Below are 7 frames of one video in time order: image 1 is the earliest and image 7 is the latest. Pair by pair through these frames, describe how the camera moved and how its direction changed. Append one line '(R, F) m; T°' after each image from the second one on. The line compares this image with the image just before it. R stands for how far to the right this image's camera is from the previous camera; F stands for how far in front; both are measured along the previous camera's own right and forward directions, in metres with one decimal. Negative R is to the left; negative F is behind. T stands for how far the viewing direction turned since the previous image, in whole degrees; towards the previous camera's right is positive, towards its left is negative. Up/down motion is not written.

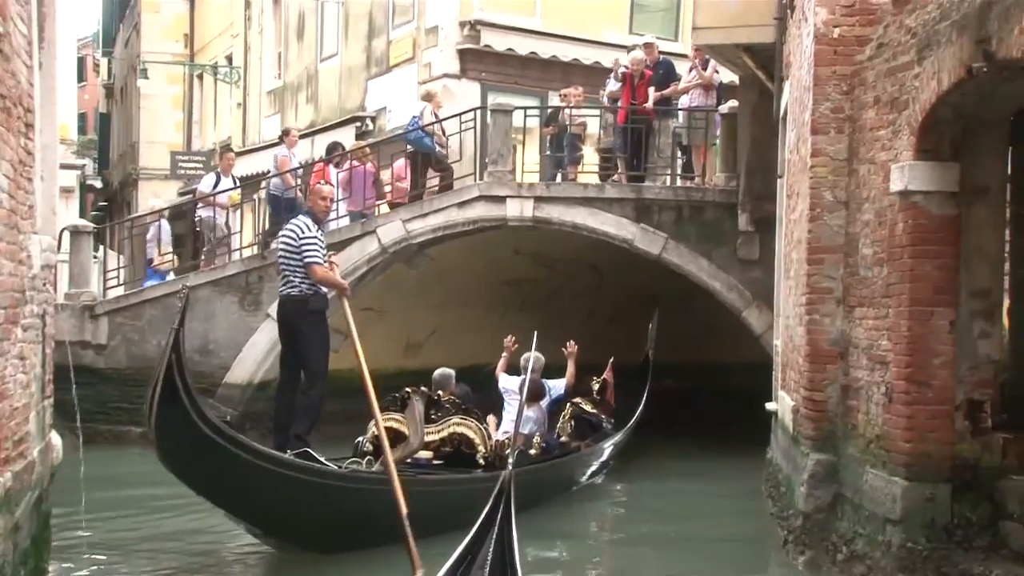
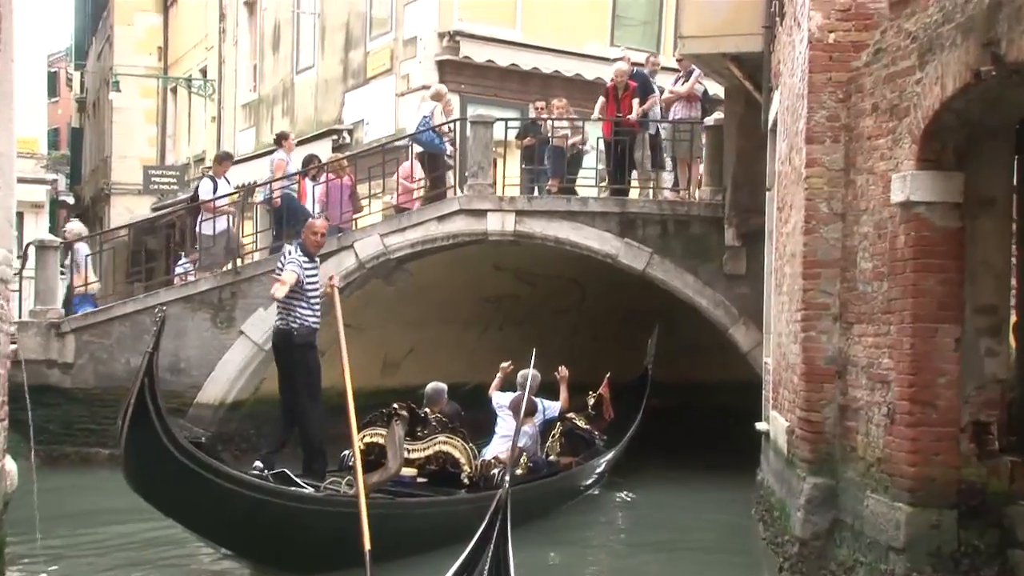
(0.0, +0.3) m; +1°
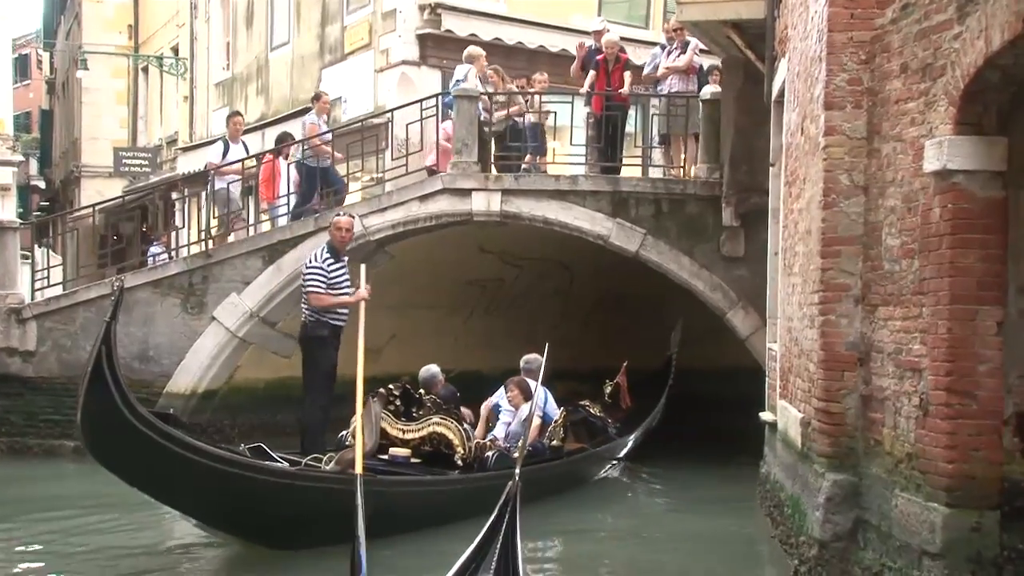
(-0.1, +0.5) m; +1°
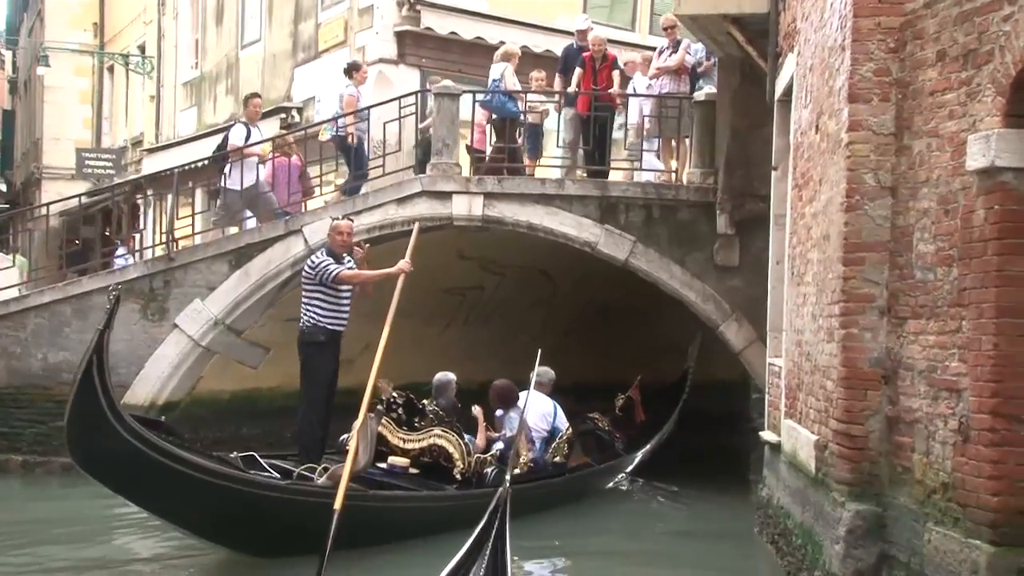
(-0.1, +0.6) m; +1°
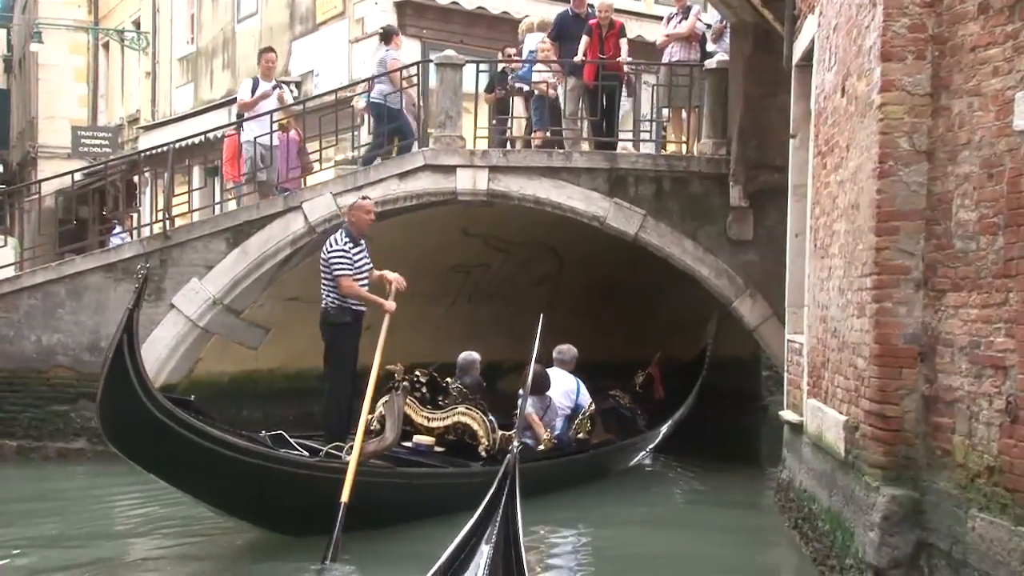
(0.0, +0.3) m; 0°
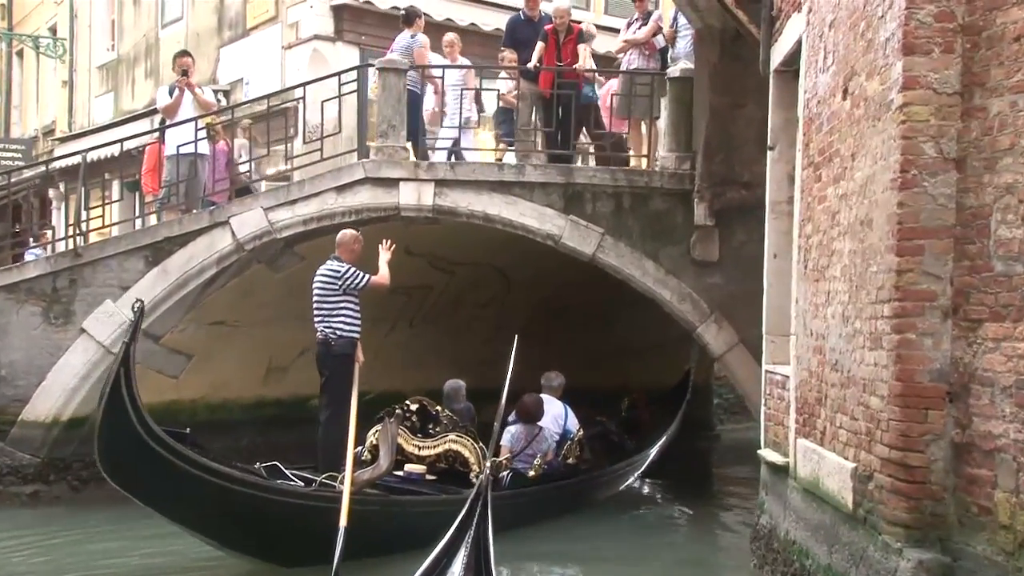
(-0.1, +0.8) m; +3°
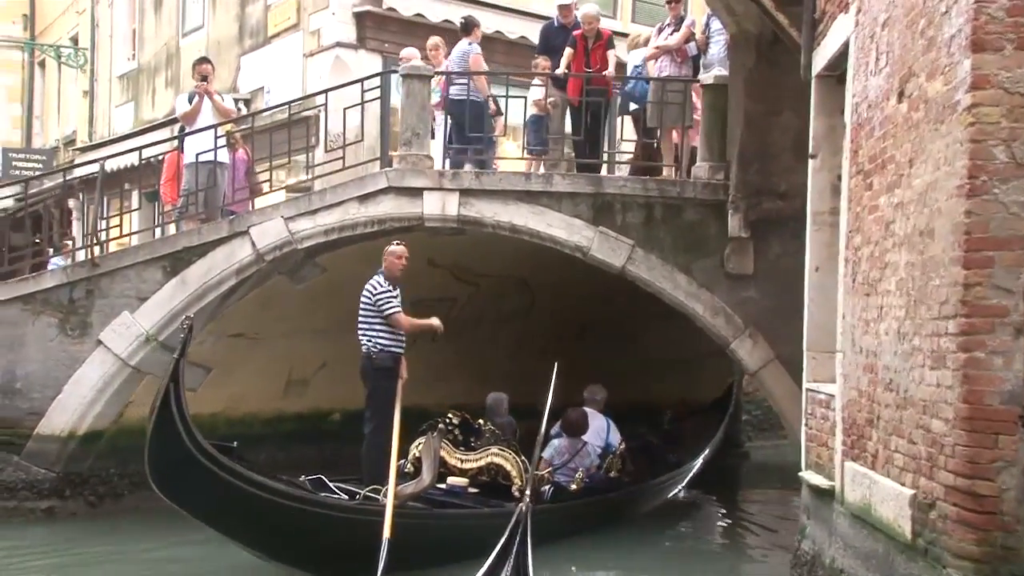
(-0.1, +0.3) m; -1°
